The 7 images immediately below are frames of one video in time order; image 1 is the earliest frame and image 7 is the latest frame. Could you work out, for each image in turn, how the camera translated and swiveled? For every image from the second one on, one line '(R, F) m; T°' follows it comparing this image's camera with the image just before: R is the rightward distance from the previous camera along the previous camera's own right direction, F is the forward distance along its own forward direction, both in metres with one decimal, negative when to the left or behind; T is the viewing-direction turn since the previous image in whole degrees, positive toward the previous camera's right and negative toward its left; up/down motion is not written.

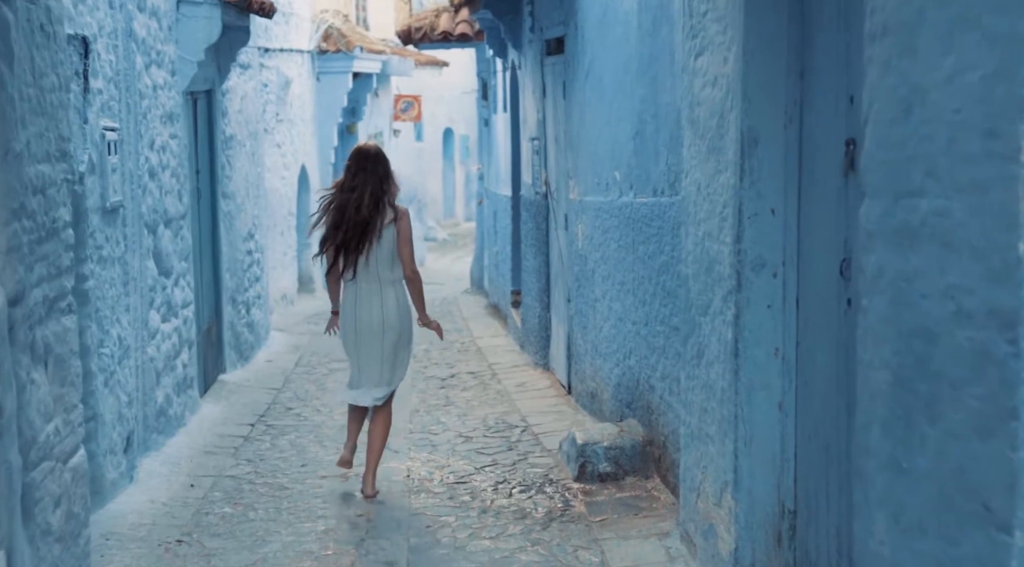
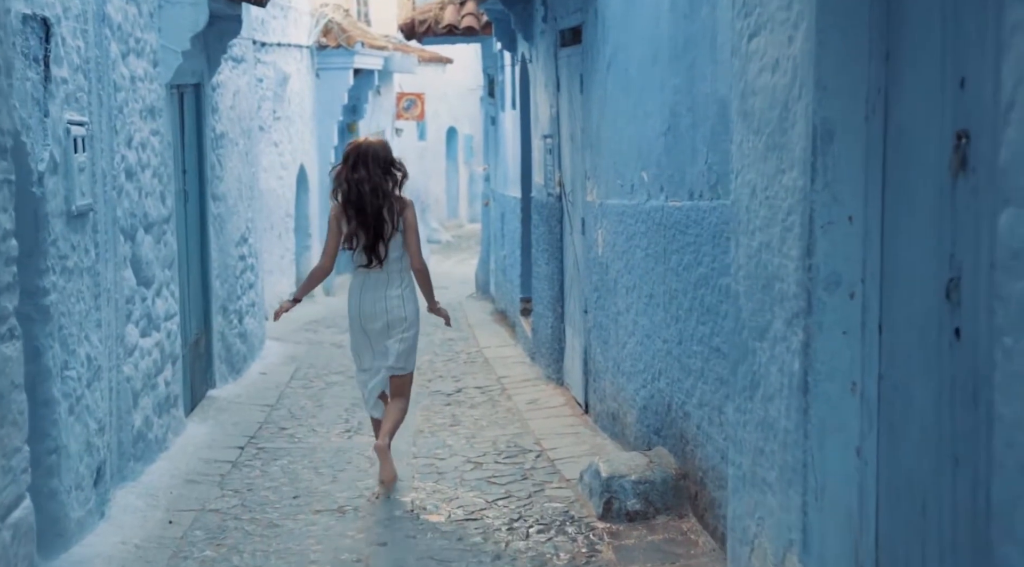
(-0.1, +0.7) m; 0°
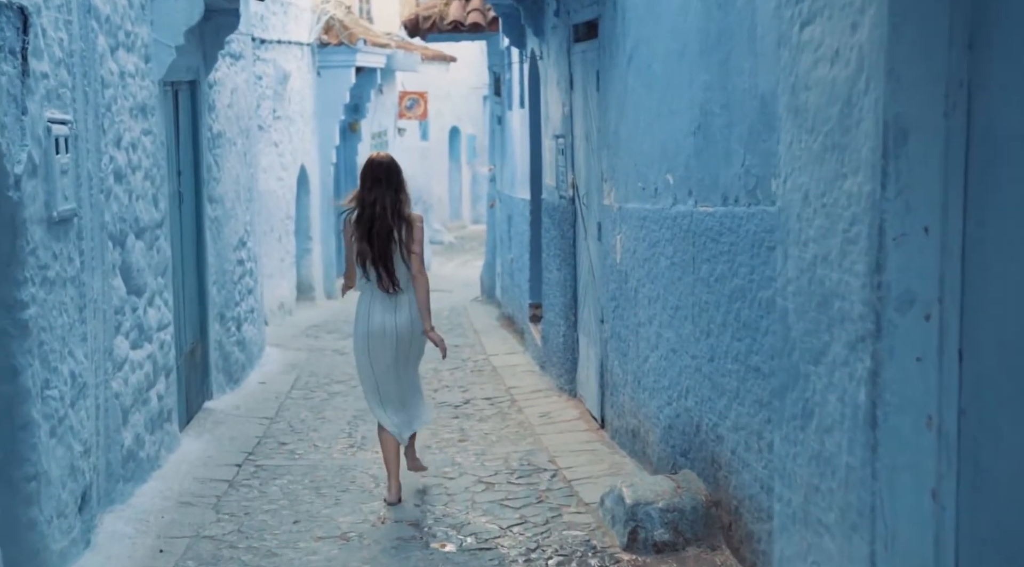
(-0.1, +0.4) m; 0°
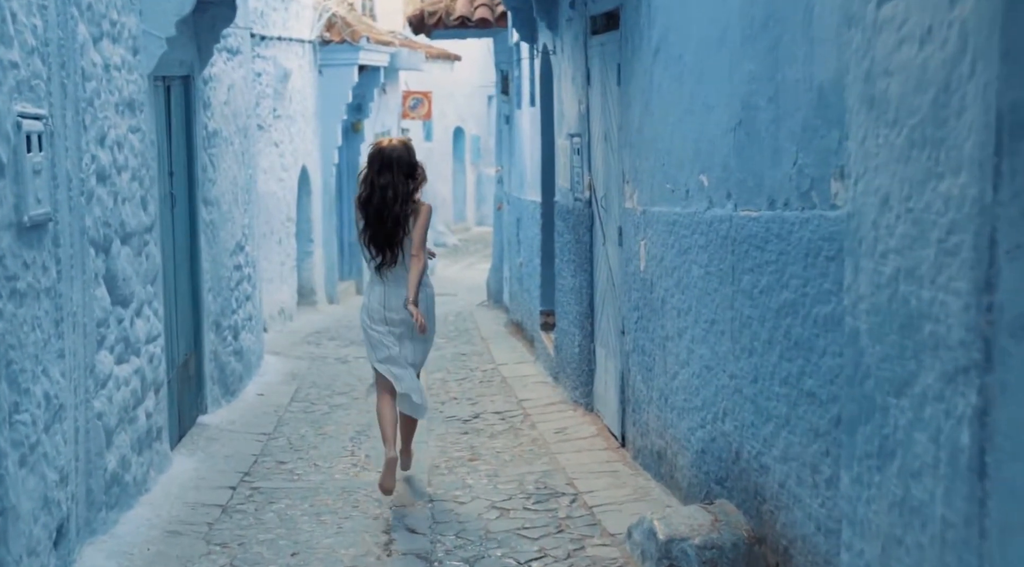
(-0.1, +0.5) m; 0°
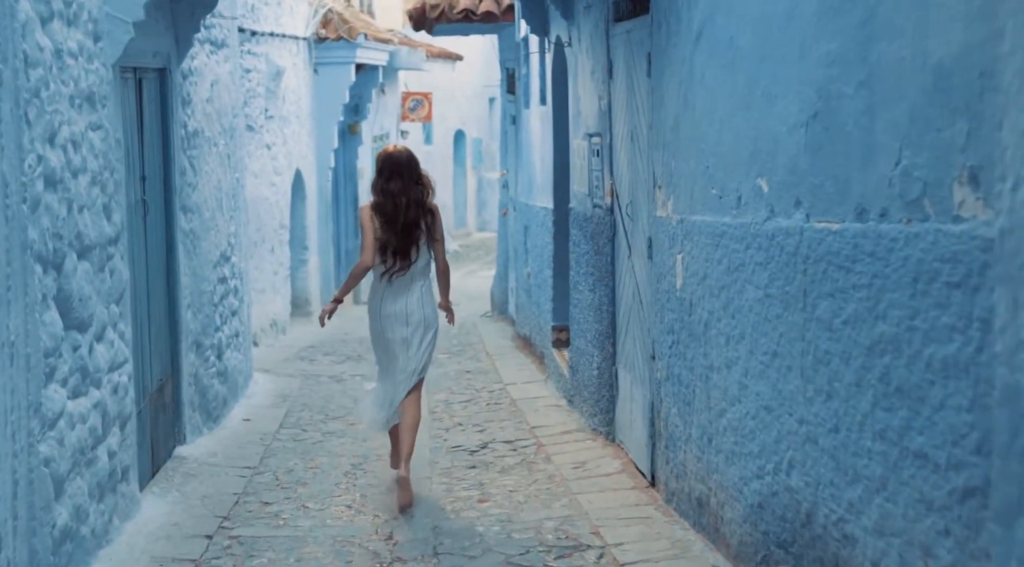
(-0.1, +0.9) m; 0°
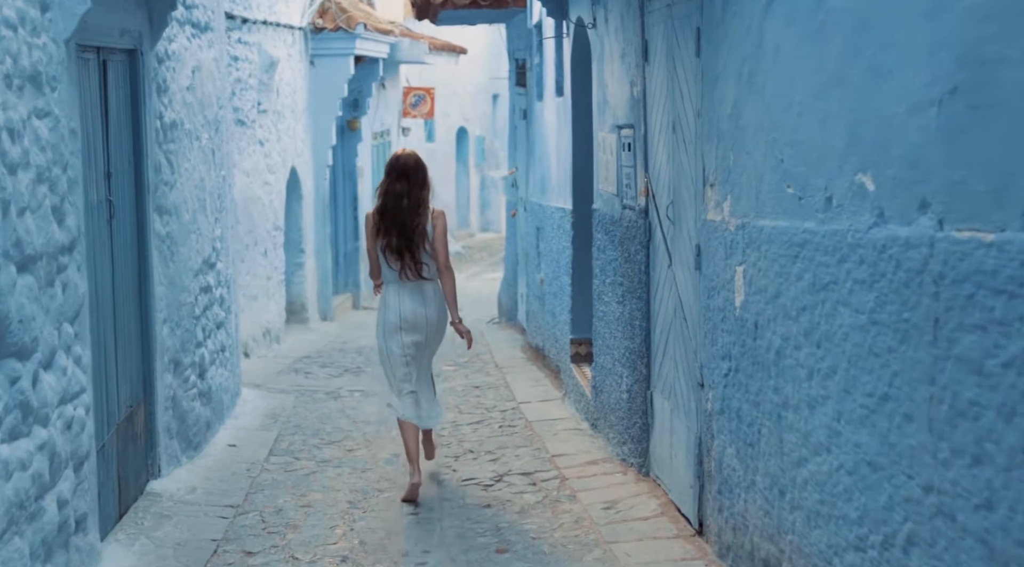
(-0.1, +1.0) m; 0°
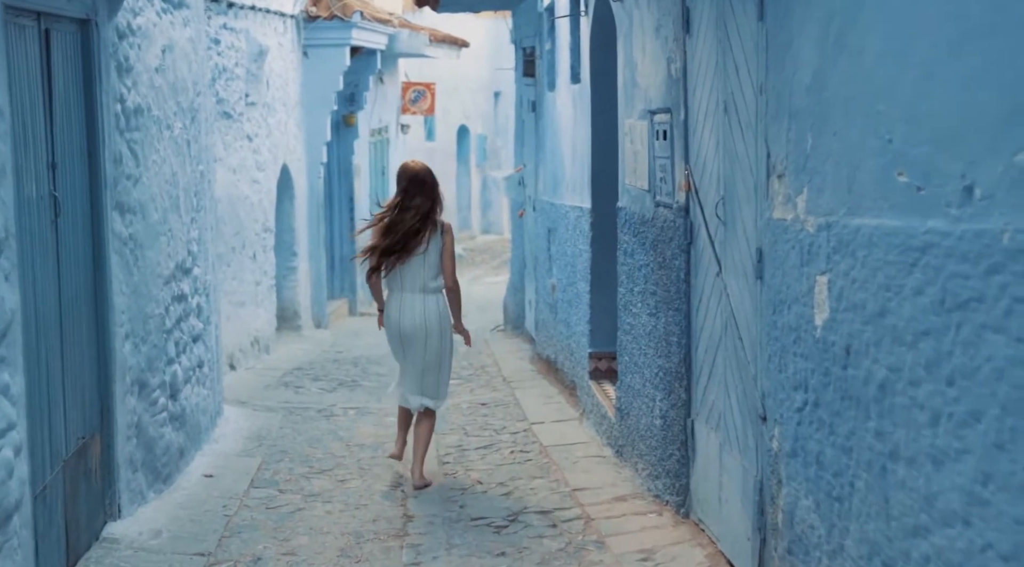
(-0.1, +1.0) m; 0°
